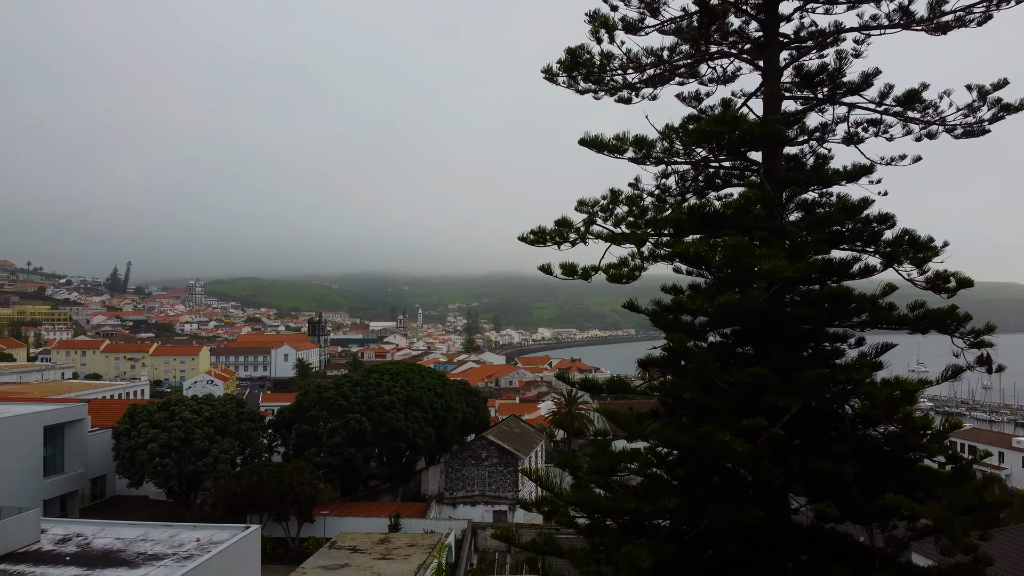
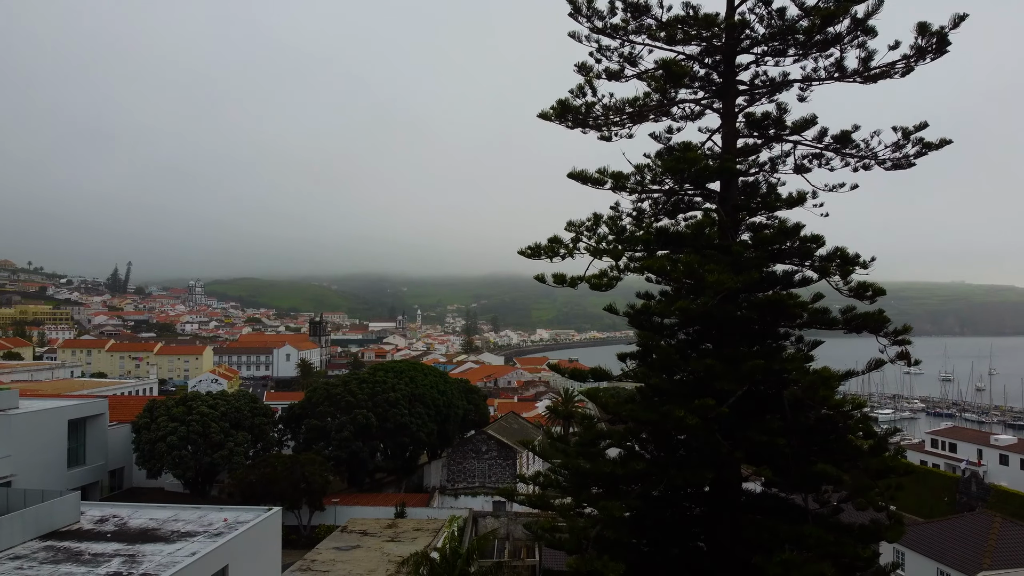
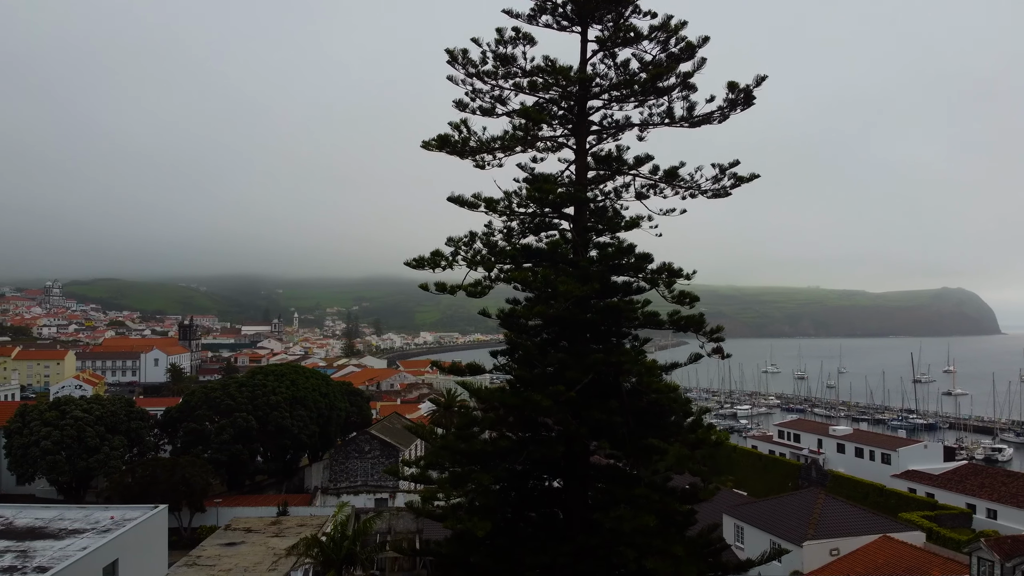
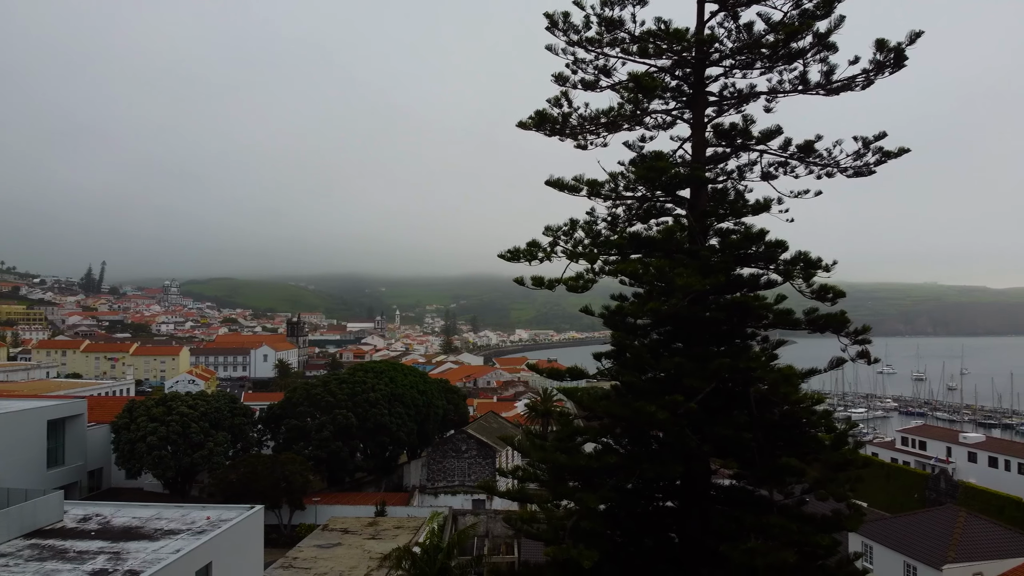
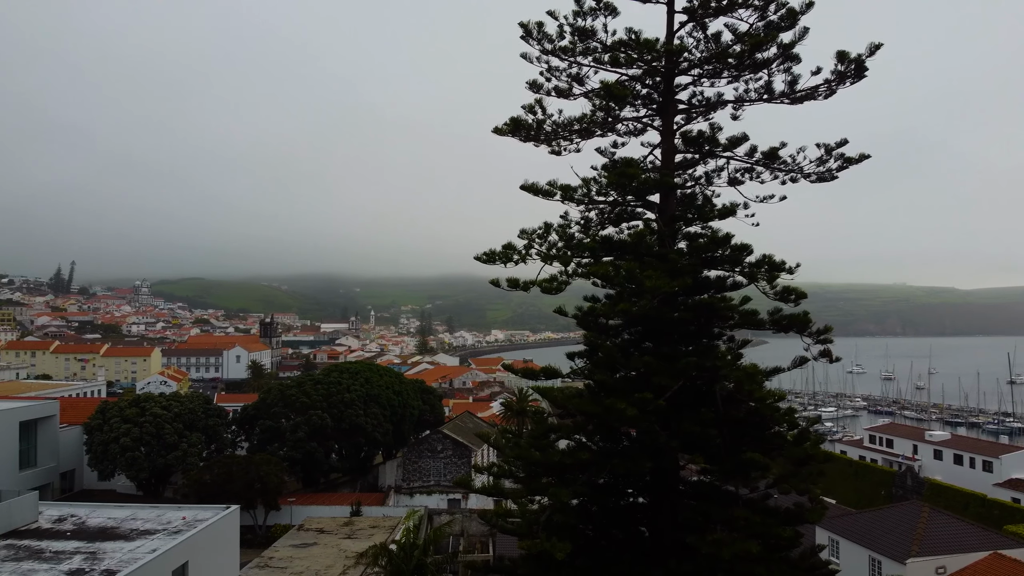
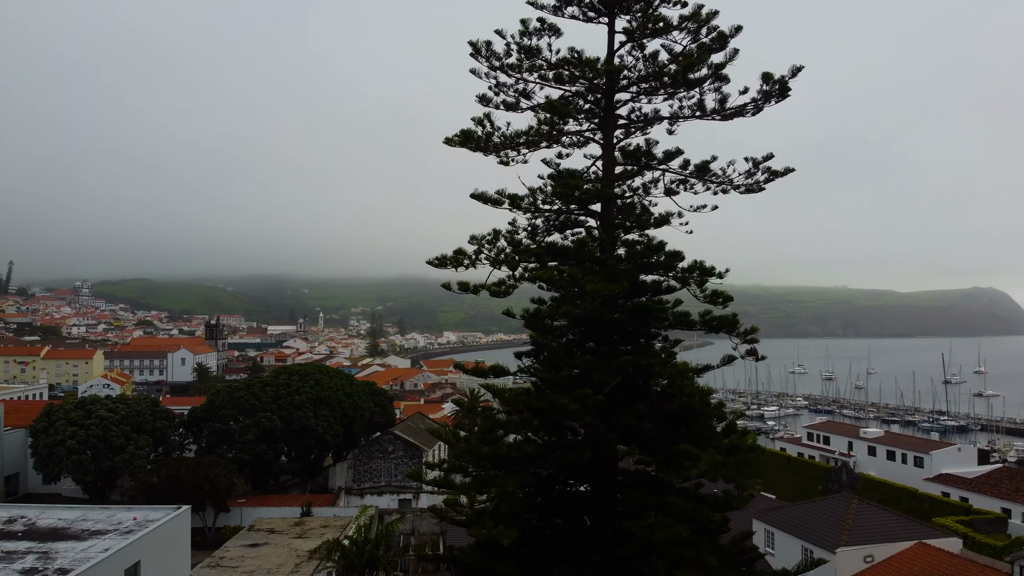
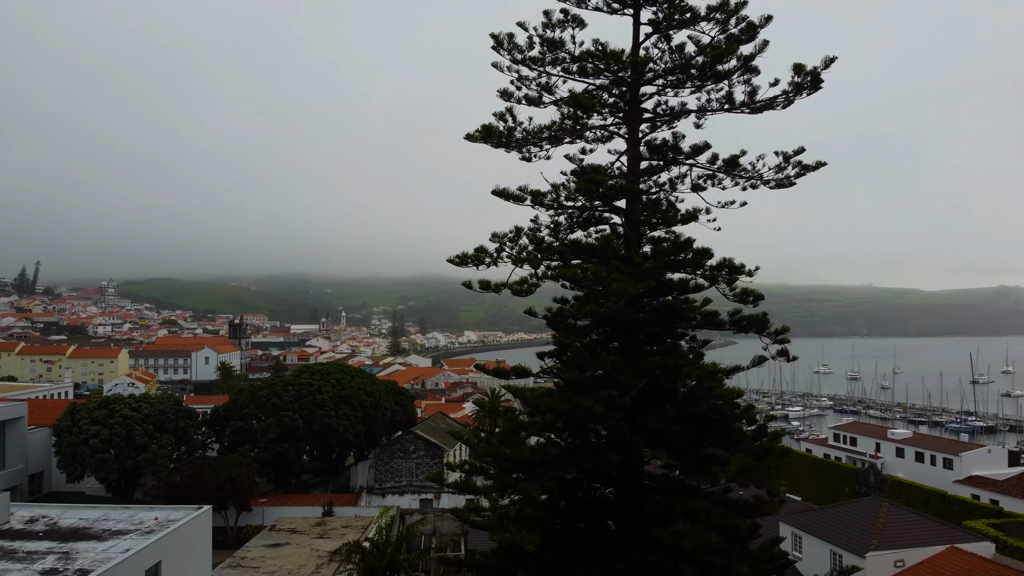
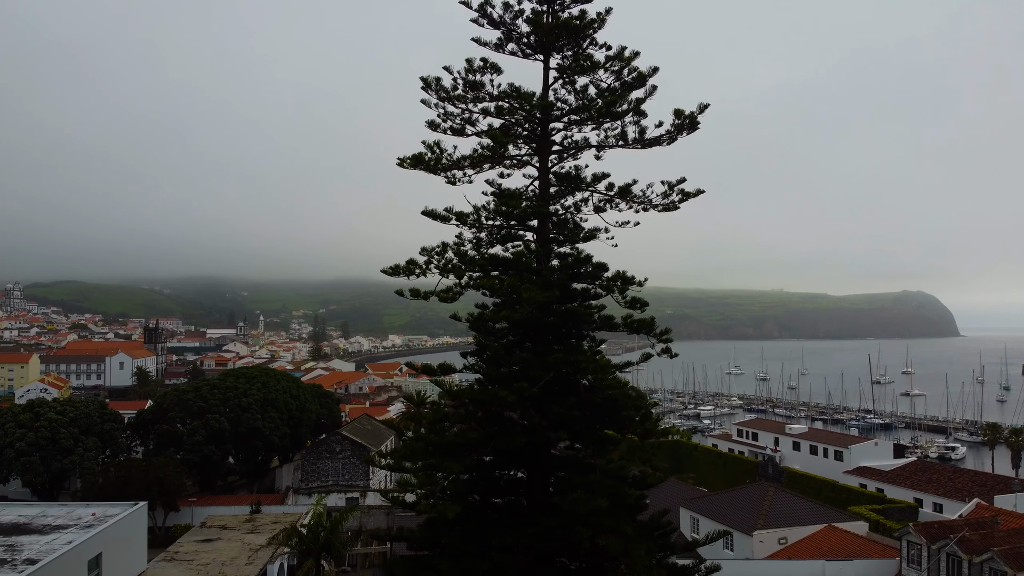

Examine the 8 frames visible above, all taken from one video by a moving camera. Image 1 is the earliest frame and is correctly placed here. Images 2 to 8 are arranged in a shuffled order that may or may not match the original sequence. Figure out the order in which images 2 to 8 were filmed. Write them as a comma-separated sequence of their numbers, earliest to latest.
2, 4, 5, 7, 6, 3, 8
